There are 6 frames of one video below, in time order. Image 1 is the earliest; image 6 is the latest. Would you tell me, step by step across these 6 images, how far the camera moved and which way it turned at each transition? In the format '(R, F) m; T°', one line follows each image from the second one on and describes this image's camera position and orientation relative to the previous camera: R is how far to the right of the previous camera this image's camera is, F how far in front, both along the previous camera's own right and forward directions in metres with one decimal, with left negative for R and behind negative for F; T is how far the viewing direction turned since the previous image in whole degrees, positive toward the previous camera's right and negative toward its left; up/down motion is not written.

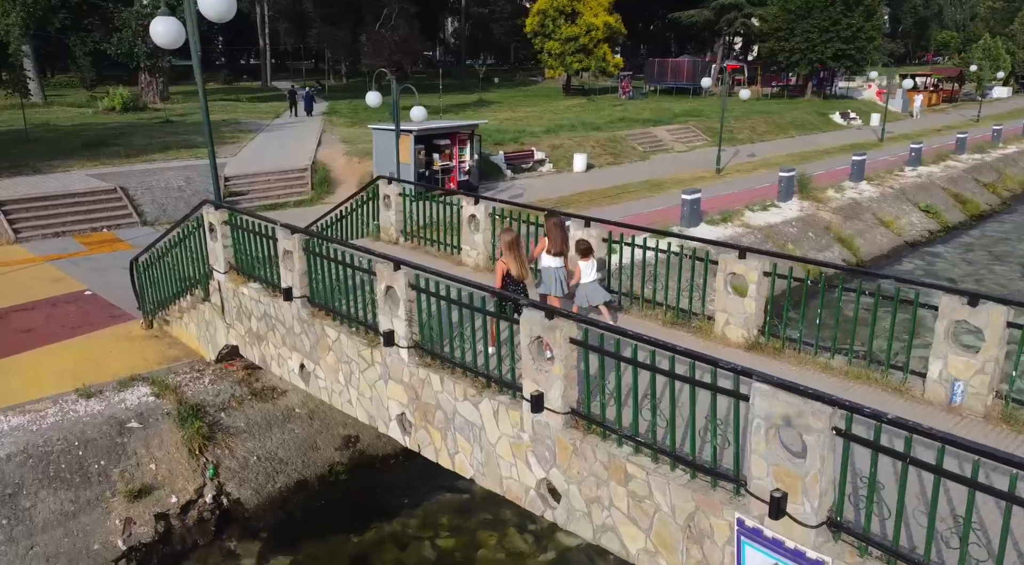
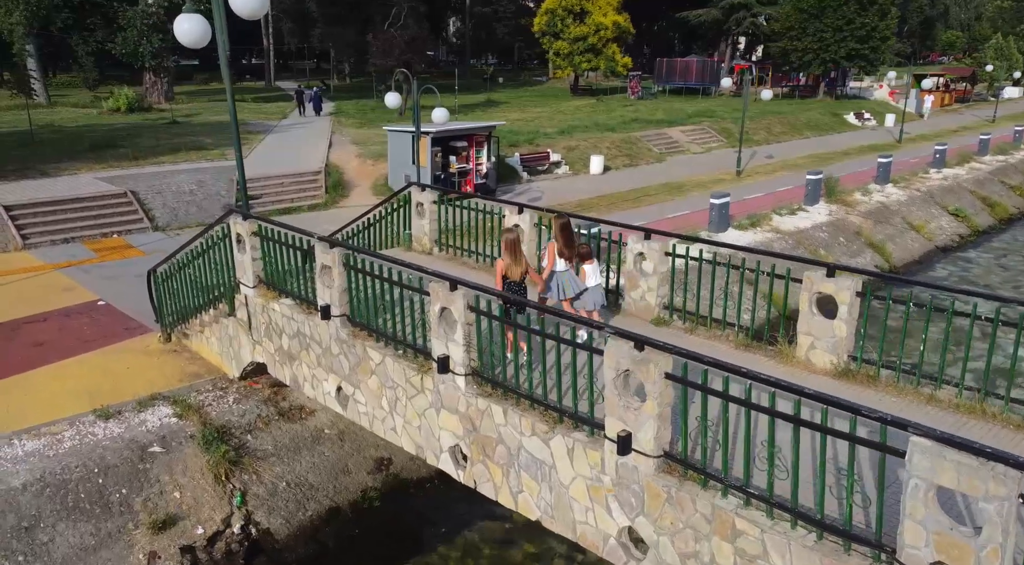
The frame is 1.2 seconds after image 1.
(-0.5, +0.6) m; 0°
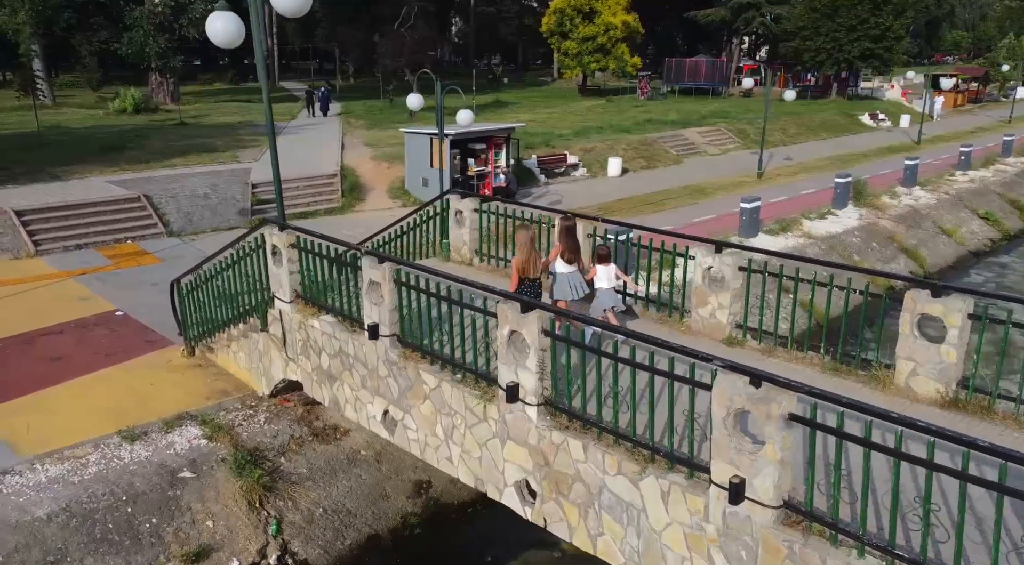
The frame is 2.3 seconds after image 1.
(-0.5, +0.5) m; 0°
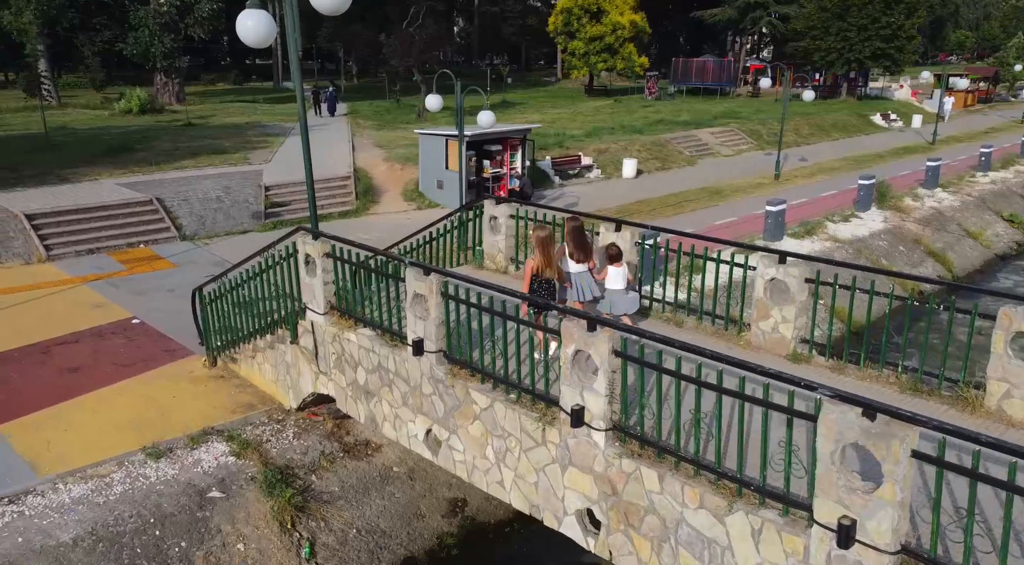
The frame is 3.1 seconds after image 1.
(-0.4, +0.4) m; 0°
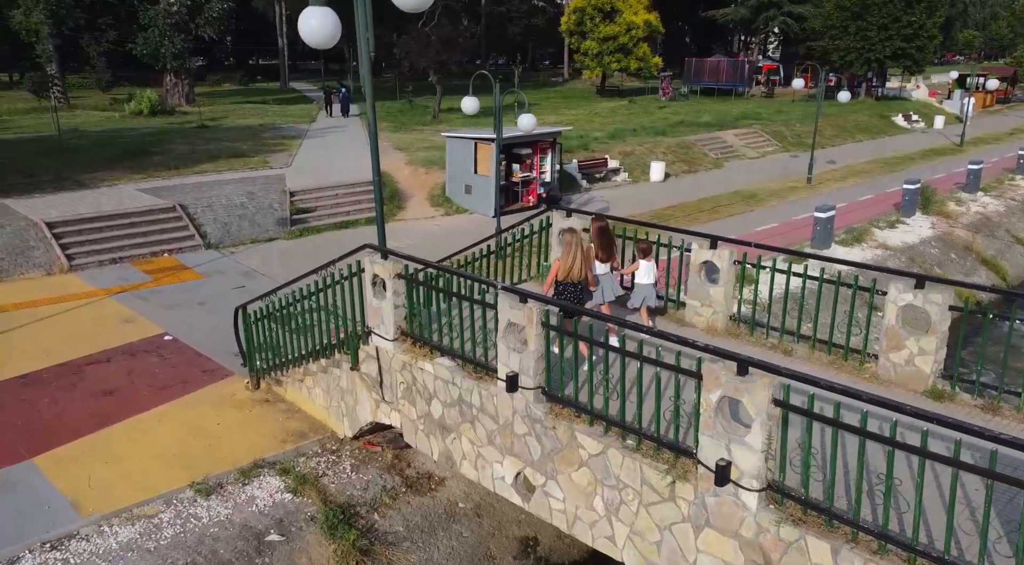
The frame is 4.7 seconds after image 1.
(-0.8, +0.7) m; 0°
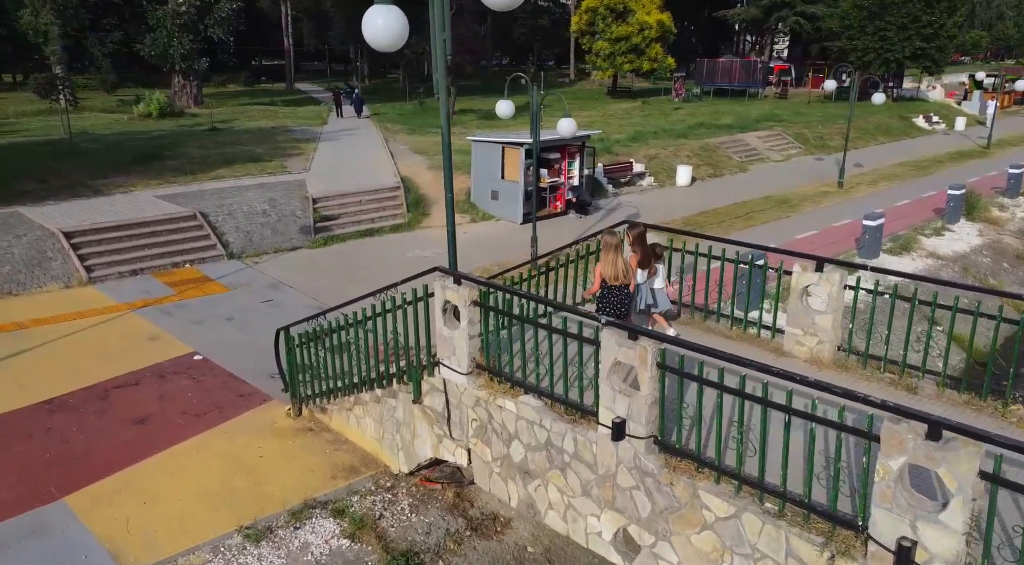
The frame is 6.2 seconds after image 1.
(-0.7, +0.7) m; 0°
